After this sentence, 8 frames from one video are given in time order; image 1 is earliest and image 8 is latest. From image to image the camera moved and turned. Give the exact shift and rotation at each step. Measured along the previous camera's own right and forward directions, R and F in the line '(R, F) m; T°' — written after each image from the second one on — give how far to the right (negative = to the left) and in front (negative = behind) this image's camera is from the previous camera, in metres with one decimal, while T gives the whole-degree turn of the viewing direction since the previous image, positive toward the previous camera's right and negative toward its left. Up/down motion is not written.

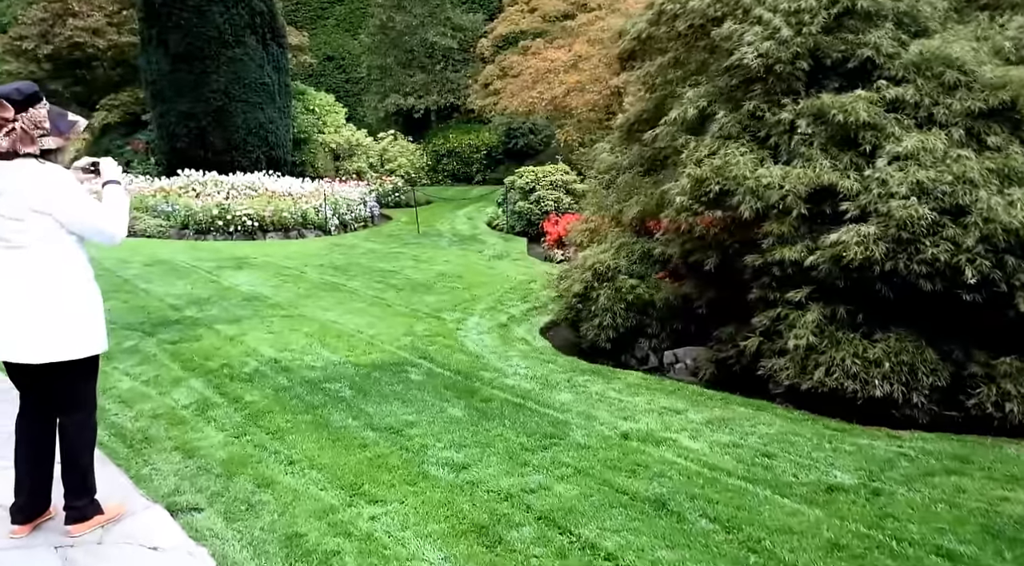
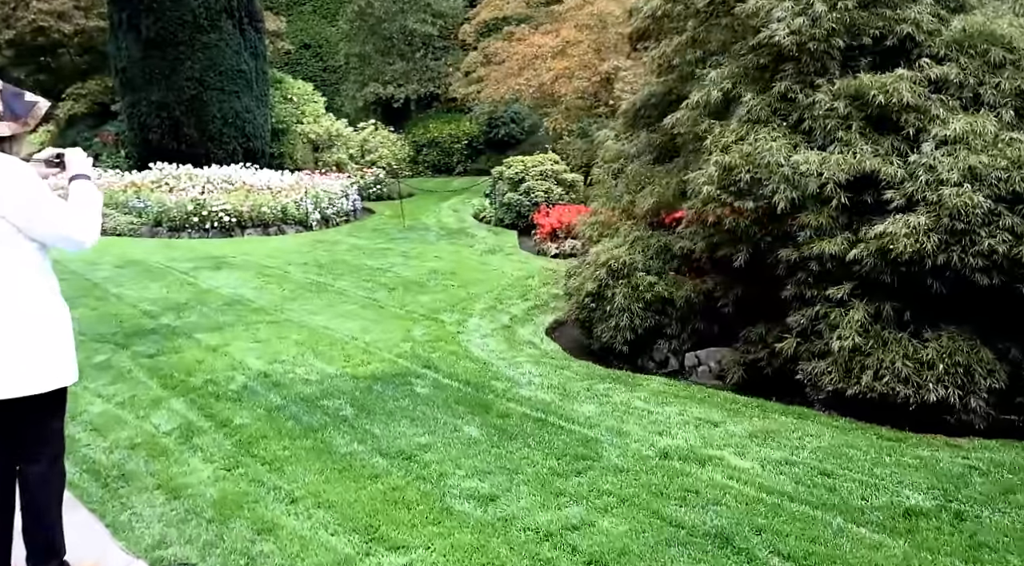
(-0.2, +0.5) m; +1°
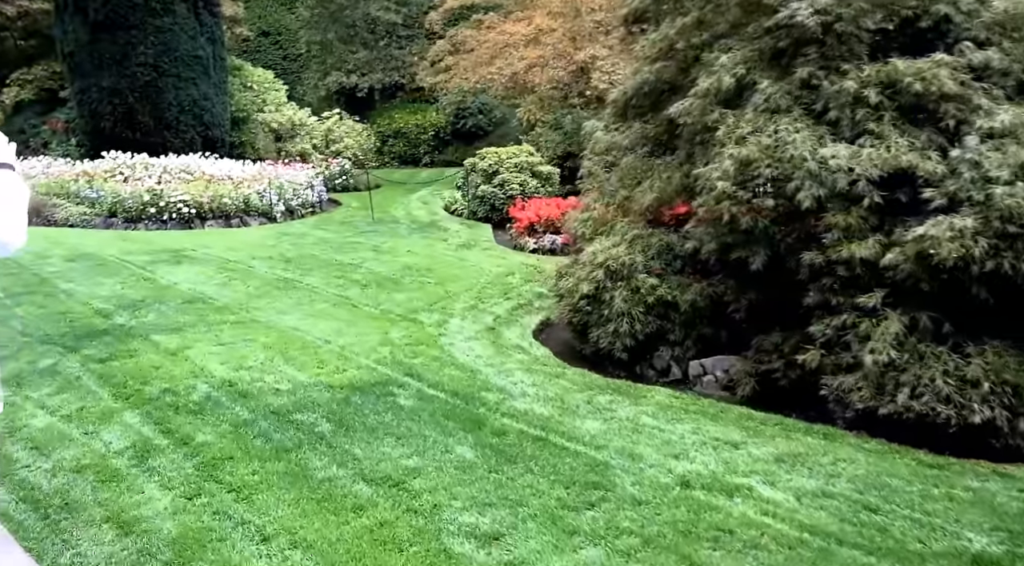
(-0.1, +0.5) m; +2°
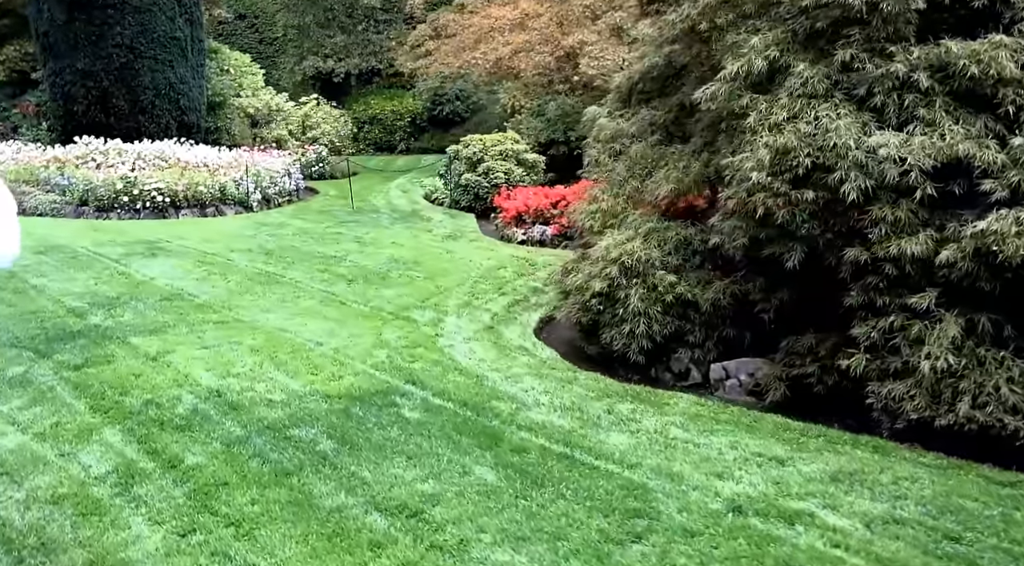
(-0.2, +0.4) m; +2°
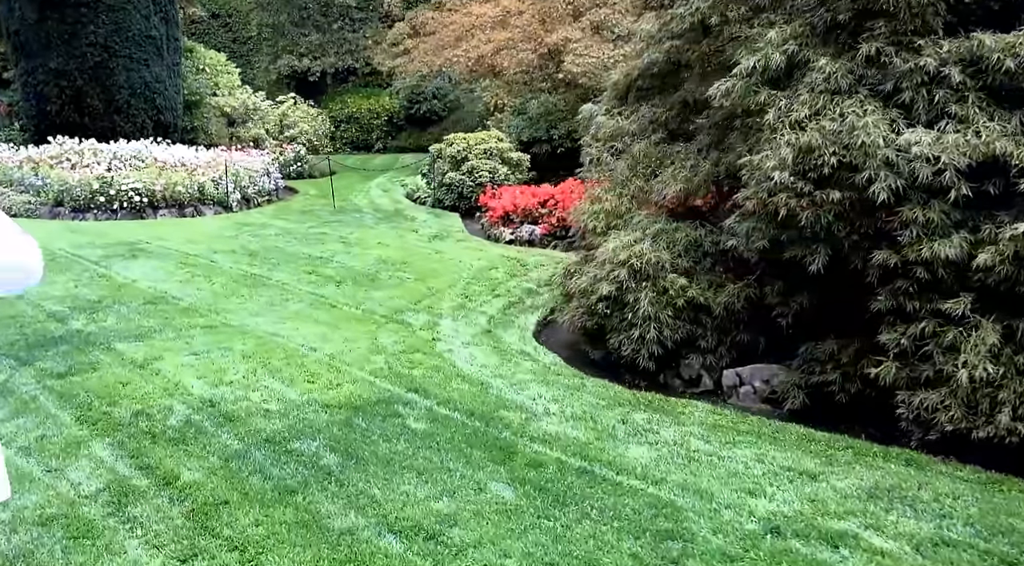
(-0.2, +0.2) m; +2°
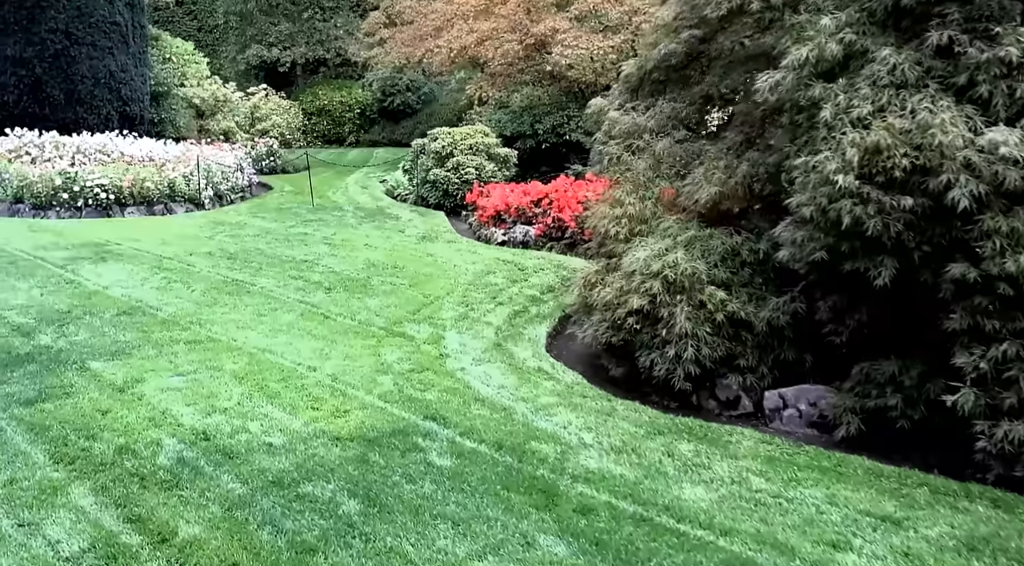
(-0.3, +0.5) m; +2°
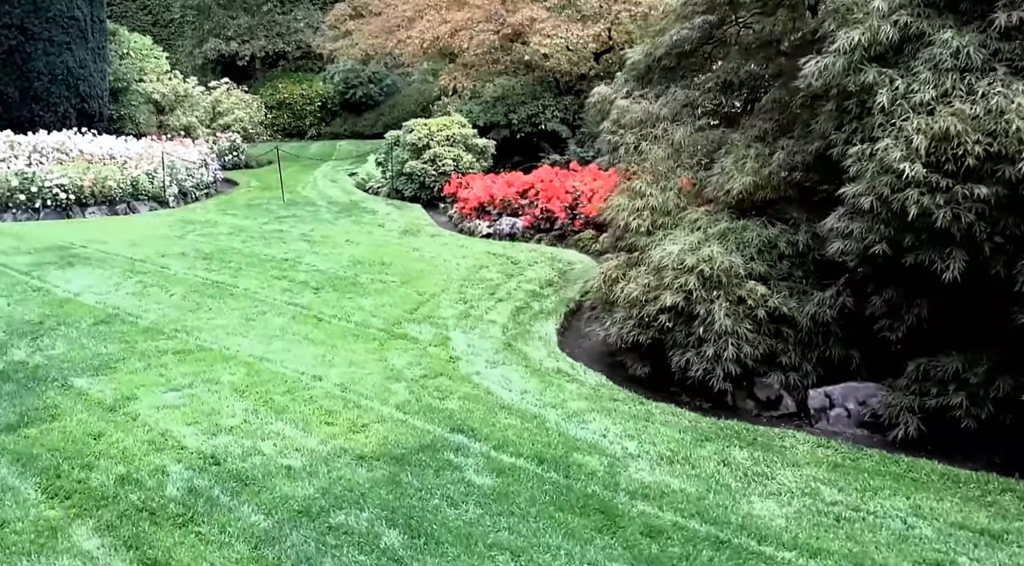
(-0.3, +0.4) m; +2°
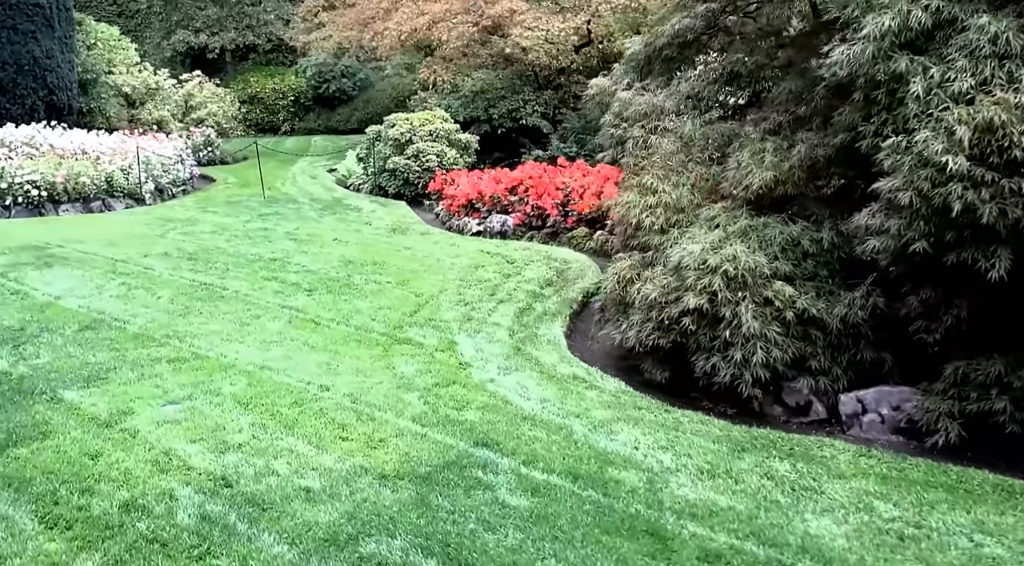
(-0.2, +0.2) m; +2°
